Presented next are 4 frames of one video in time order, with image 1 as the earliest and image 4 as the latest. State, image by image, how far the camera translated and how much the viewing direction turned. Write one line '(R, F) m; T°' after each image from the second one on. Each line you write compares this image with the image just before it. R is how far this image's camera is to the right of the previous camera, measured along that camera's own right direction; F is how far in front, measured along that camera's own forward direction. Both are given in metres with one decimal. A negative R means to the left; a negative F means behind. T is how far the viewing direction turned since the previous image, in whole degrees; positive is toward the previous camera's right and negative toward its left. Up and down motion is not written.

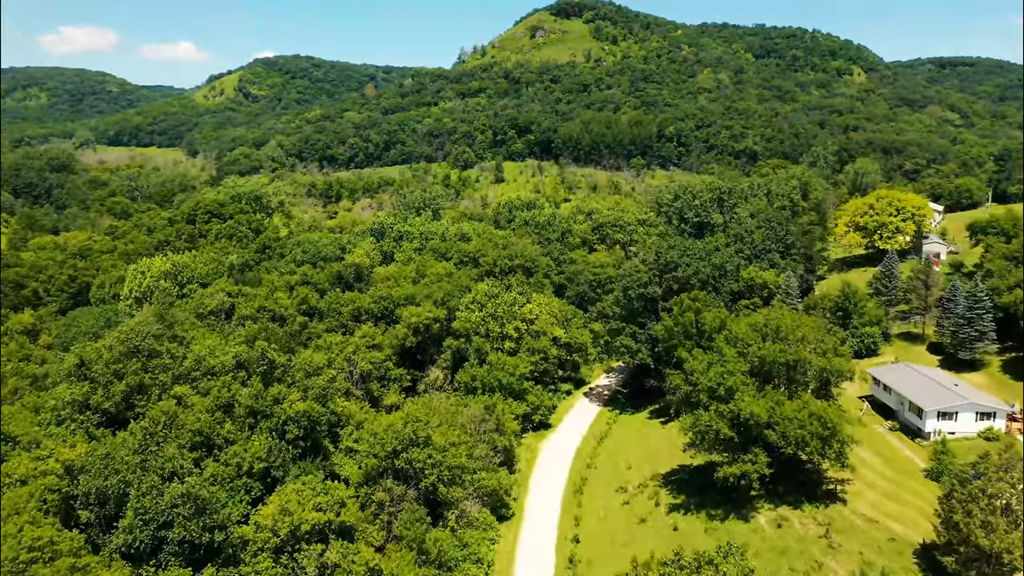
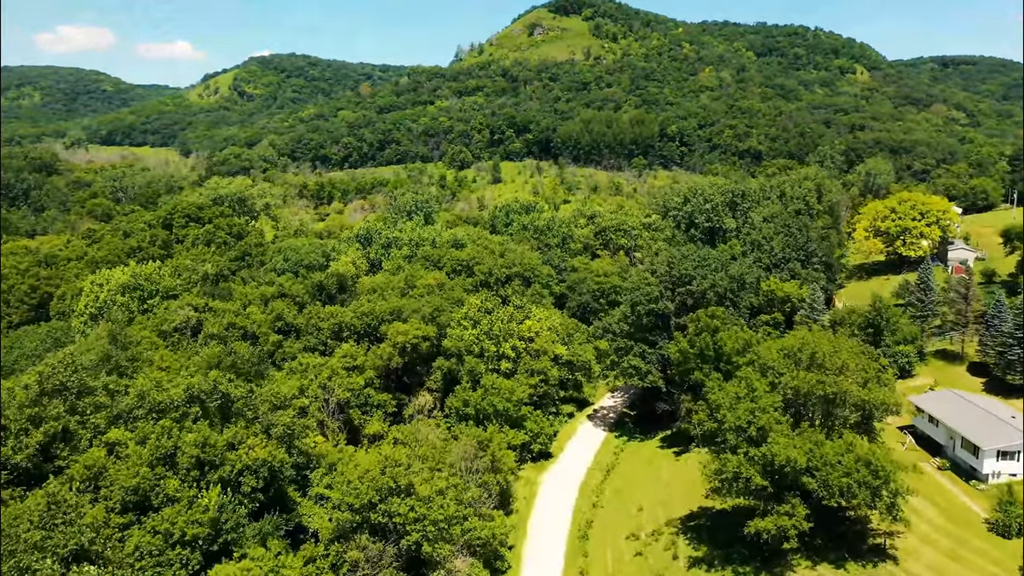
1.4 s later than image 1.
(+0.1, +5.2) m; 0°
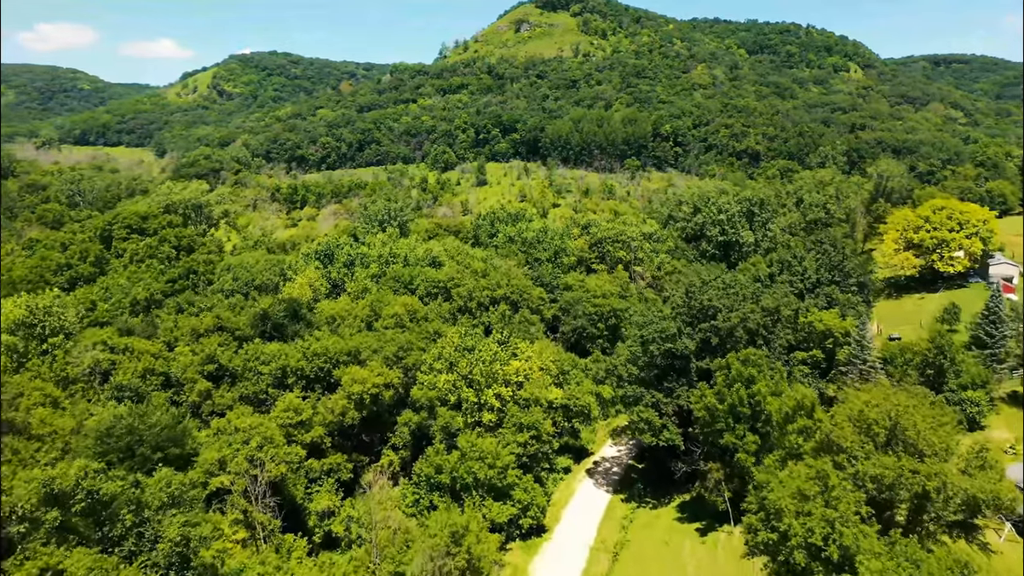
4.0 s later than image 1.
(+0.3, +9.1) m; +1°
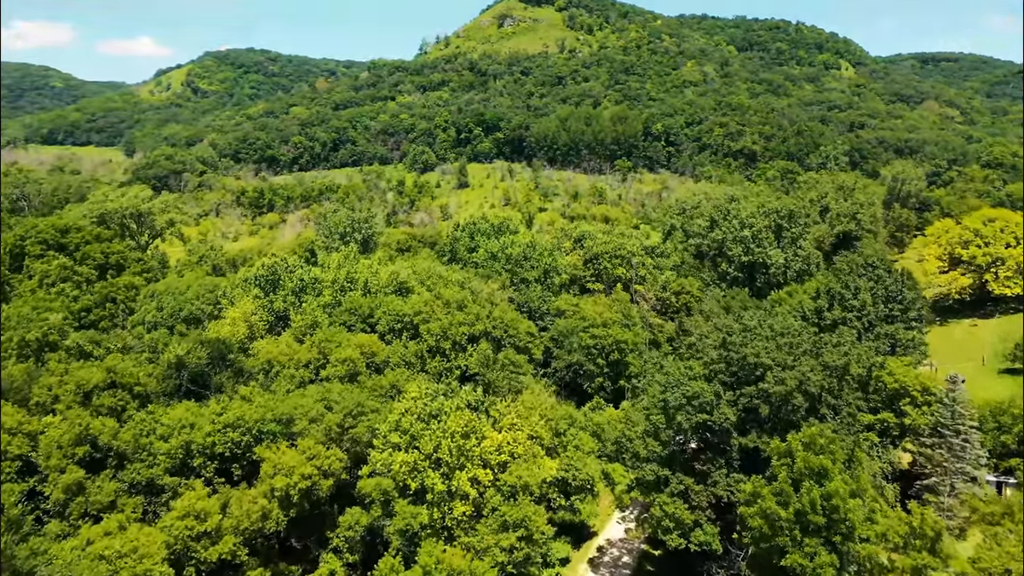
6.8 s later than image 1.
(+0.2, +10.0) m; +1°
